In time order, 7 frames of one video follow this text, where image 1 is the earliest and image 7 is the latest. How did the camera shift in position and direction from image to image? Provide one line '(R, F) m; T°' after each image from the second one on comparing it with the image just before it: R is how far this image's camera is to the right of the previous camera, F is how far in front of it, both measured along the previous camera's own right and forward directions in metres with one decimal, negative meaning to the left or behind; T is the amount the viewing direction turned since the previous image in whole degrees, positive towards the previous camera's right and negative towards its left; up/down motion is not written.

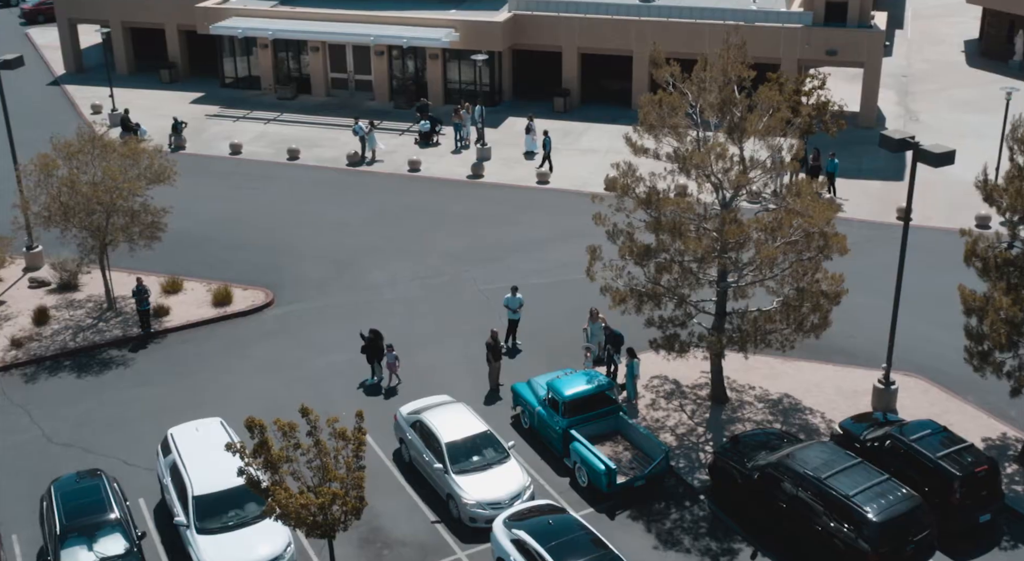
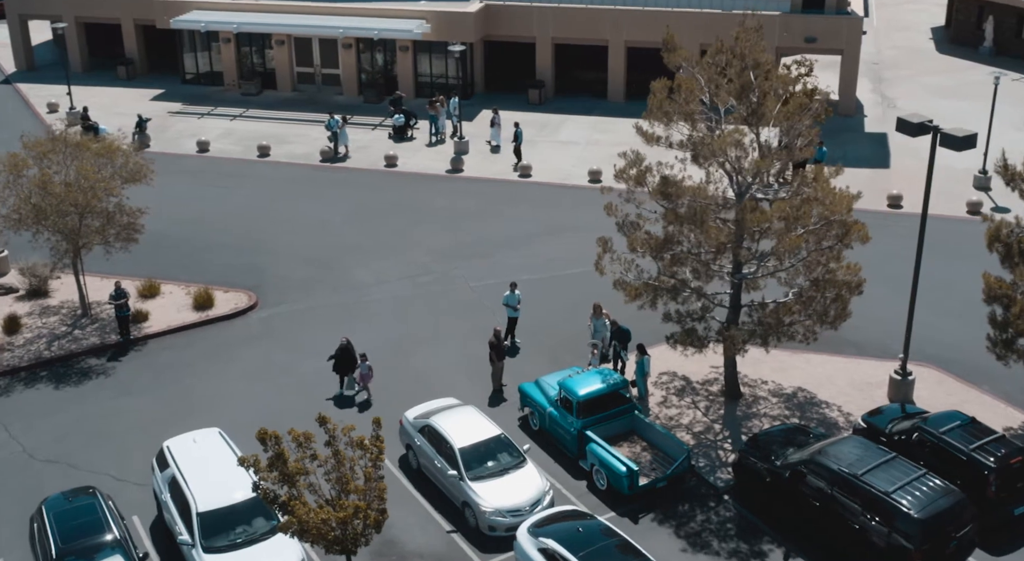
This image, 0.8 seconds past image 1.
(-0.9, +0.8) m; +2°
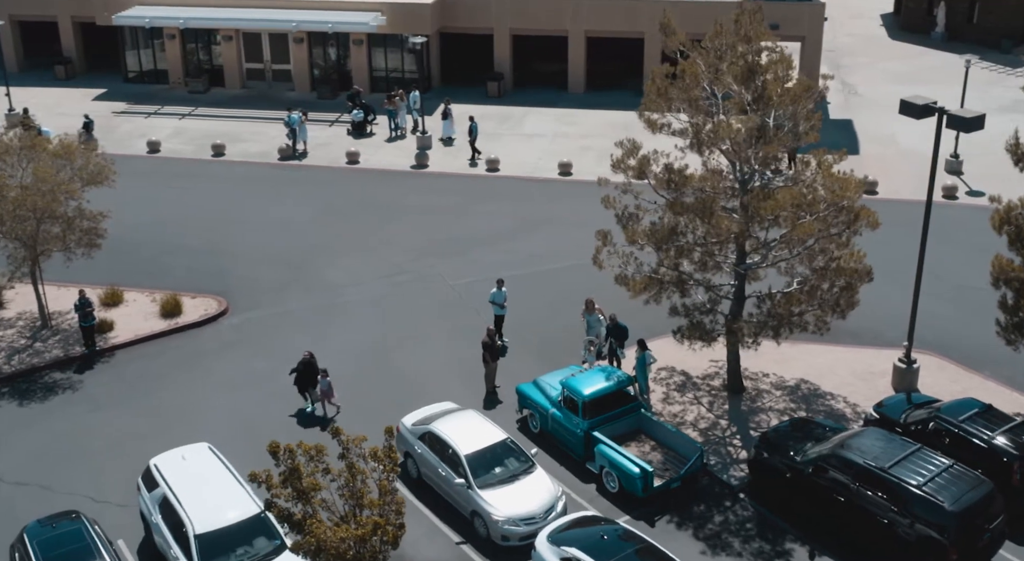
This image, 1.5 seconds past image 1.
(-1.0, +0.8) m; +3°
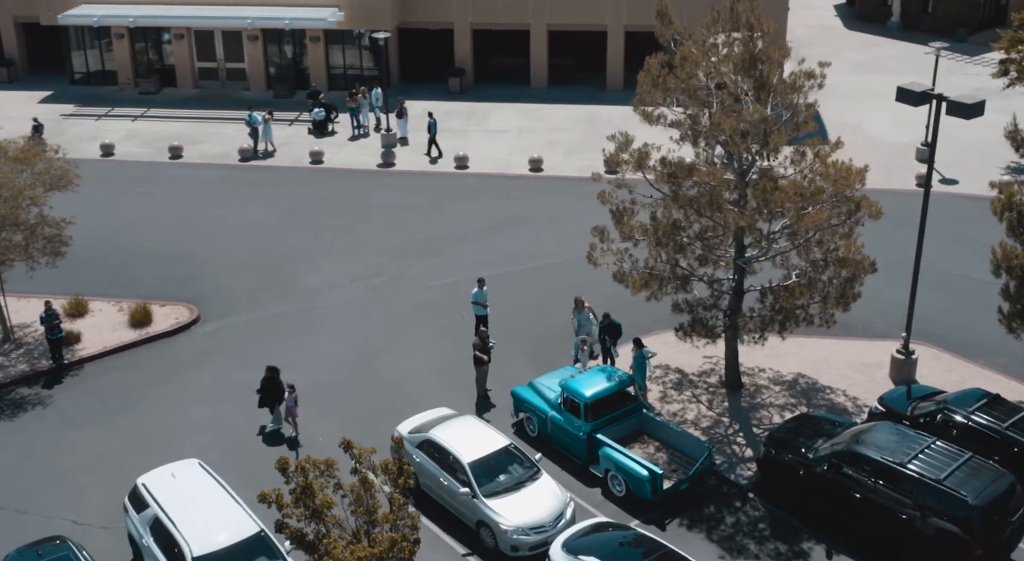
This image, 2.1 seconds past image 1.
(-0.8, +0.6) m; +3°
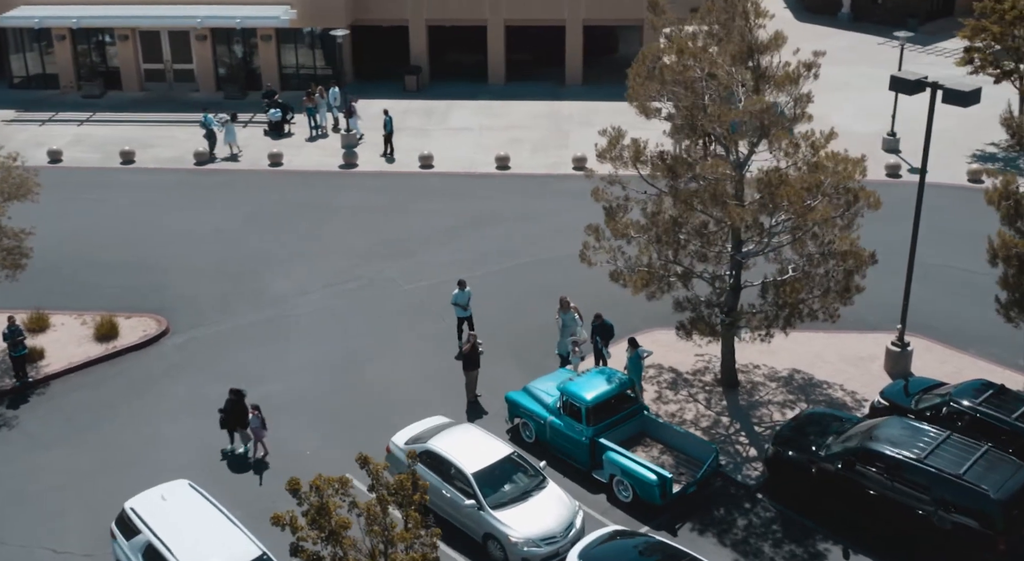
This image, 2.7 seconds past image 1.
(-0.8, +0.6) m; +3°
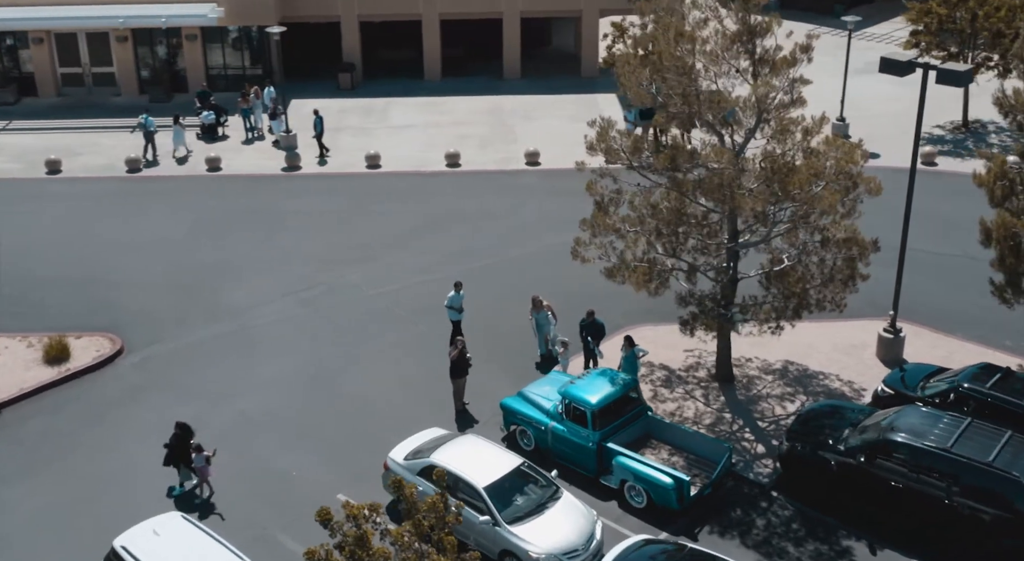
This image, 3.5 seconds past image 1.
(-1.2, +0.8) m; +5°
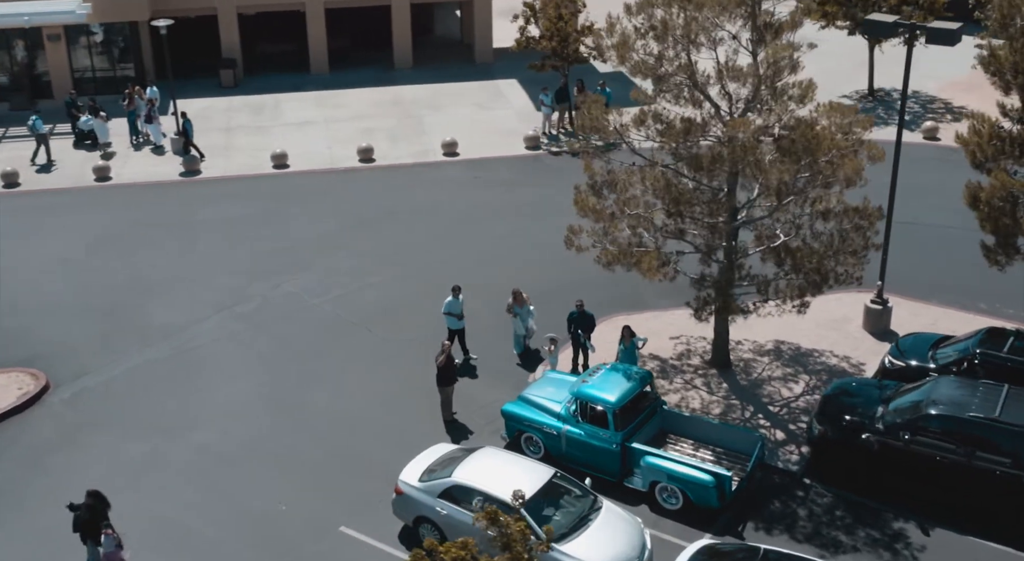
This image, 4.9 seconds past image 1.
(-2.0, +1.3) m; +8°
